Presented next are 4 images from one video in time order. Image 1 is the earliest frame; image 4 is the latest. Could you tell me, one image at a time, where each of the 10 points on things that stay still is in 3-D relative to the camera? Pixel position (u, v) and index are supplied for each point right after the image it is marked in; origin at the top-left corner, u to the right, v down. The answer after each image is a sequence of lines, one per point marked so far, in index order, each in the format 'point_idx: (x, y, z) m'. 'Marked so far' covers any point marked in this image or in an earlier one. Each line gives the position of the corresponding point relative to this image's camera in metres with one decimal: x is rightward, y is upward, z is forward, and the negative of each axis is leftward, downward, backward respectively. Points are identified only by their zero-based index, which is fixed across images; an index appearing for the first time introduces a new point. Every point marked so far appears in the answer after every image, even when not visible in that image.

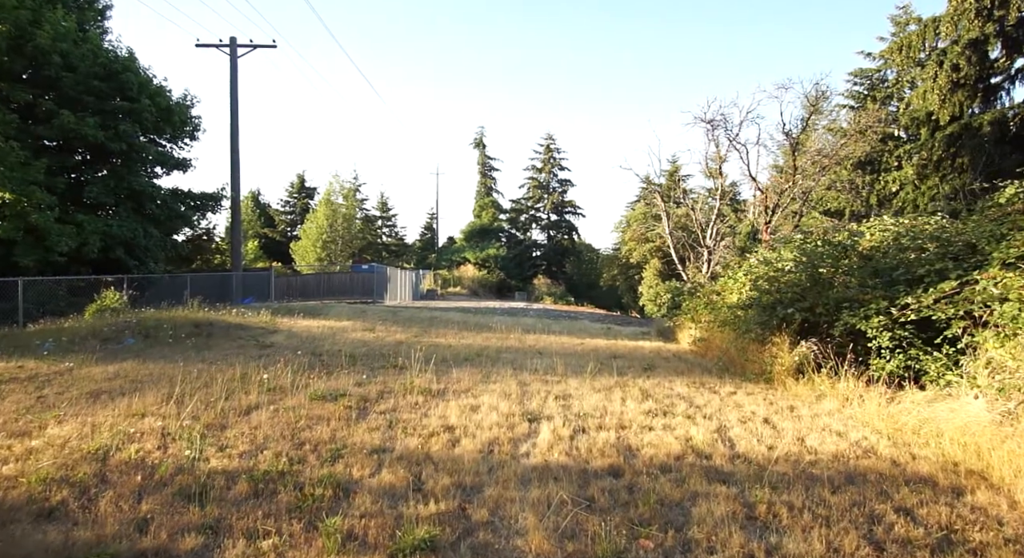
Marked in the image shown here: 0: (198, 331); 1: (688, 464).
0: (-5.1, -0.9, +12.2) m
1: (+1.1, -1.2, +4.8) m
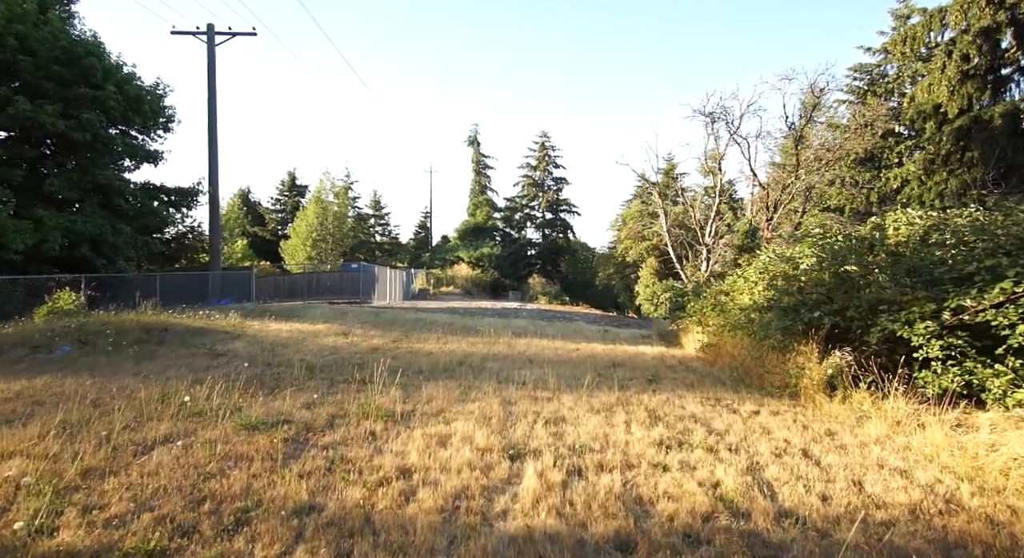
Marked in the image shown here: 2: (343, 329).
0: (-5.3, -0.9, +10.9) m
1: (+1.0, -1.2, +3.6) m
2: (-3.3, -1.0, +14.6) m
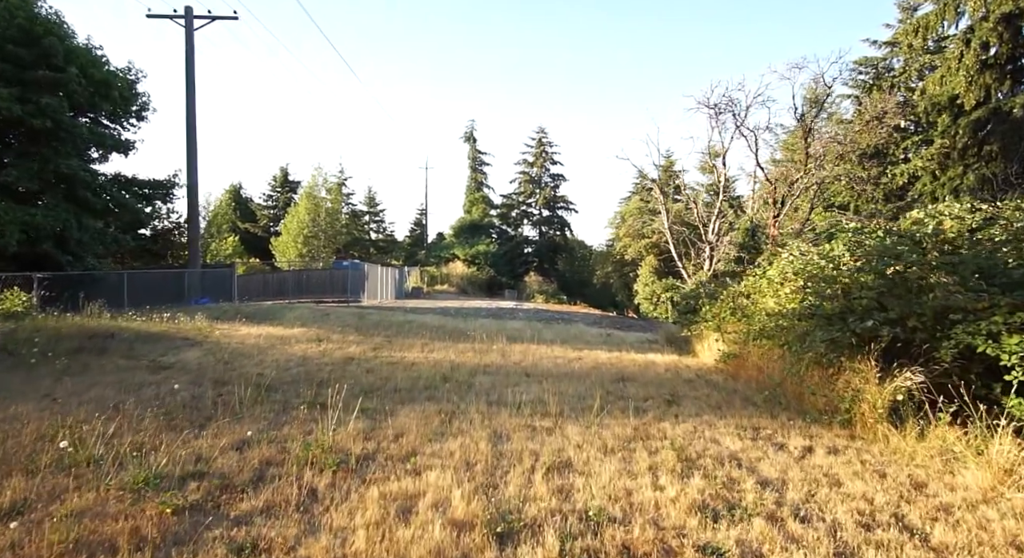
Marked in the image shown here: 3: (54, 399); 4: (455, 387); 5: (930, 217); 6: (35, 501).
0: (-5.4, -0.9, +9.5) m
1: (+1.0, -1.2, +2.2) m
2: (-3.4, -1.0, +13.2) m
3: (-3.8, -1.0, +6.2) m
4: (-0.6, -1.1, +7.9) m
5: (+4.6, +0.7, +8.1) m
6: (-2.3, -1.0, +3.5) m
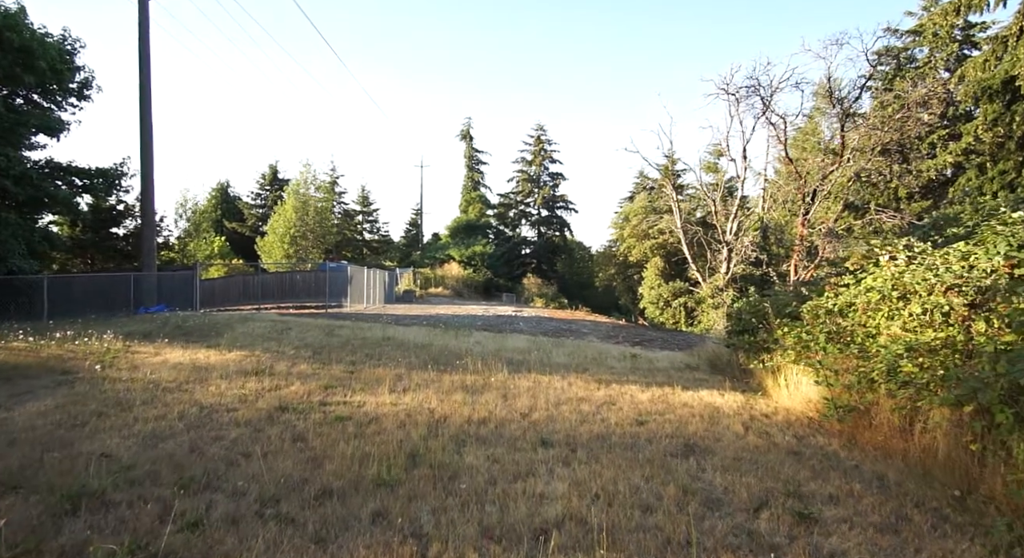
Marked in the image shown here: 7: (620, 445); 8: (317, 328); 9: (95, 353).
0: (-5.3, -1.0, +6.2) m
1: (+1.0, -1.3, -1.0) m
2: (-3.4, -1.1, +10.0) m
3: (-3.7, -1.1, +2.9) m
4: (-0.5, -1.3, +4.6) m
5: (+4.7, +0.5, +4.9) m
6: (-2.2, -1.2, +0.3) m
7: (+0.9, -1.3, +6.0) m
8: (-4.0, -1.0, +15.2) m
9: (-5.6, -1.0, +9.9) m
